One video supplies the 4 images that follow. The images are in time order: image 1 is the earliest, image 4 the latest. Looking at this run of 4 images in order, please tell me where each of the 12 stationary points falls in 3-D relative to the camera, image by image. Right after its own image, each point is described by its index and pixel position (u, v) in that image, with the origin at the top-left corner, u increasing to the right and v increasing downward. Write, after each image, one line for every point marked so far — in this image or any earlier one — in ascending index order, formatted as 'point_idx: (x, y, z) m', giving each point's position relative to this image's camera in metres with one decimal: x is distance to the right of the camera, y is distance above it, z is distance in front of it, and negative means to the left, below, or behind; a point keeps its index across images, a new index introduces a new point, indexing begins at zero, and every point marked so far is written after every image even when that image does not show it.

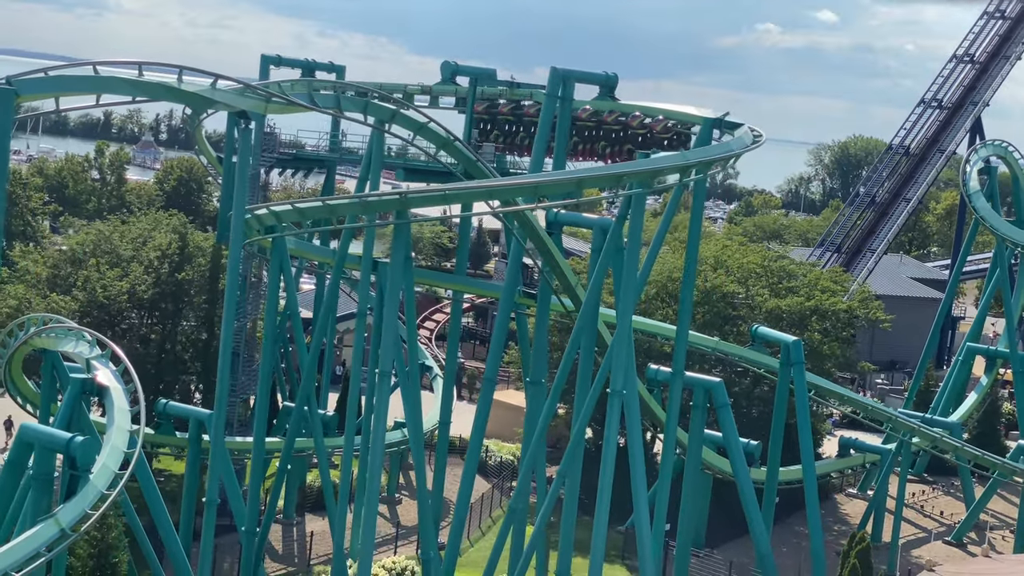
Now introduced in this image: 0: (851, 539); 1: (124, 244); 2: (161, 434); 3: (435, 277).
0: (+3.9, -2.8, +12.5) m
1: (-6.7, +0.7, +18.4) m
2: (-4.6, -2.0, +14.2) m
3: (-1.1, +0.2, +16.7) m
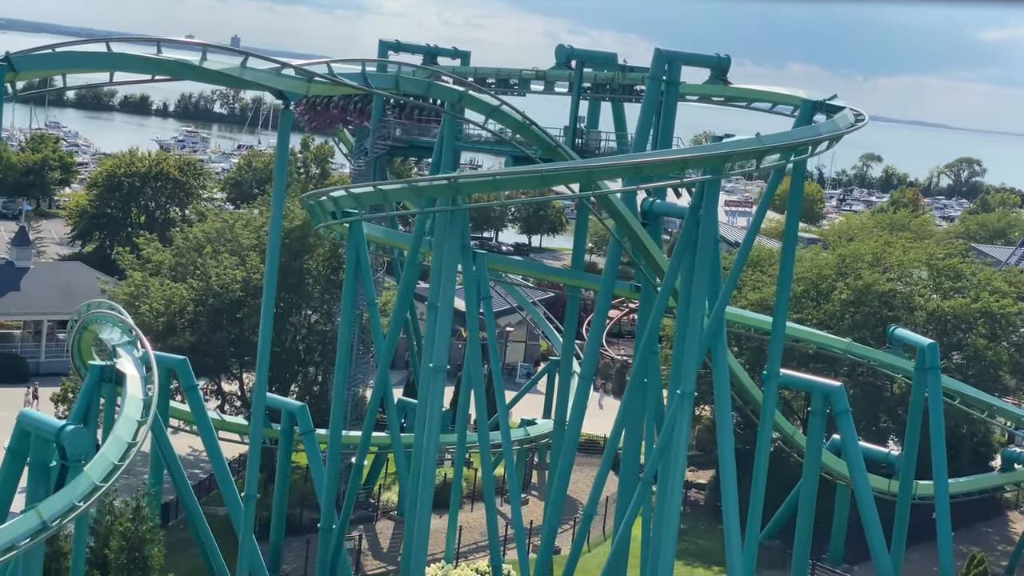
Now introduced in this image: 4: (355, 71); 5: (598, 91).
0: (+4.8, -2.8, +11.1) m
1: (-4.6, +0.9, +18.6) m
2: (-3.4, -1.8, +14.2) m
3: (+0.5, +0.3, +16.0) m
4: (-1.4, +2.0, +9.8) m
5: (+1.2, +2.8, +15.5) m
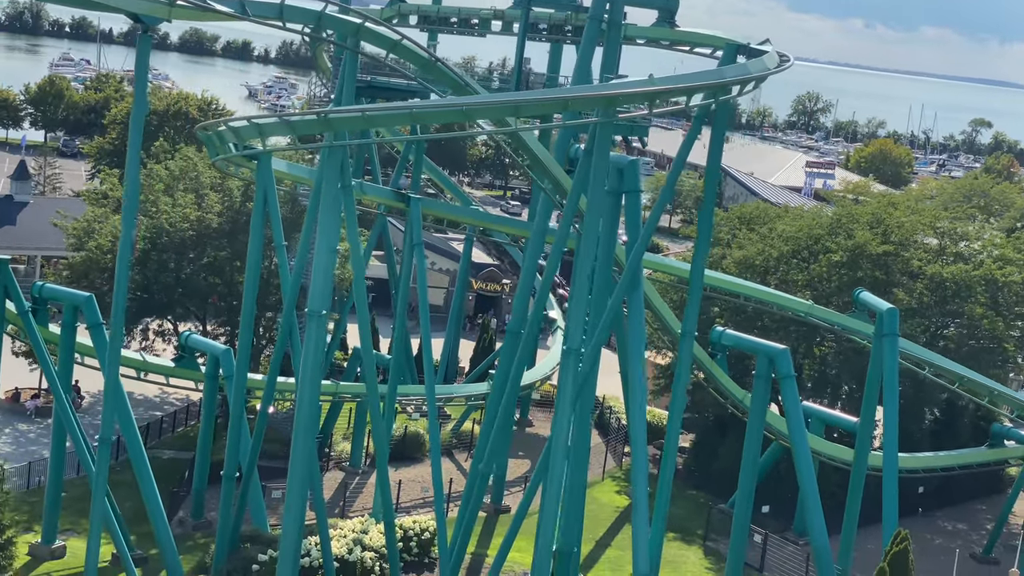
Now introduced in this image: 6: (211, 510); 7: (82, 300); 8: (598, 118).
0: (+3.8, -2.5, +10.5) m
1: (-5.2, +2.0, +18.2) m
2: (-4.2, -1.0, +13.8) m
3: (-0.2, +1.0, +15.5) m
4: (-2.3, +2.5, +9.3) m
5: (+0.6, +3.5, +14.8) m
6: (-3.8, -2.8, +13.7) m
7: (-4.4, -0.1, +11.0) m
8: (+0.7, +1.3, +8.3) m
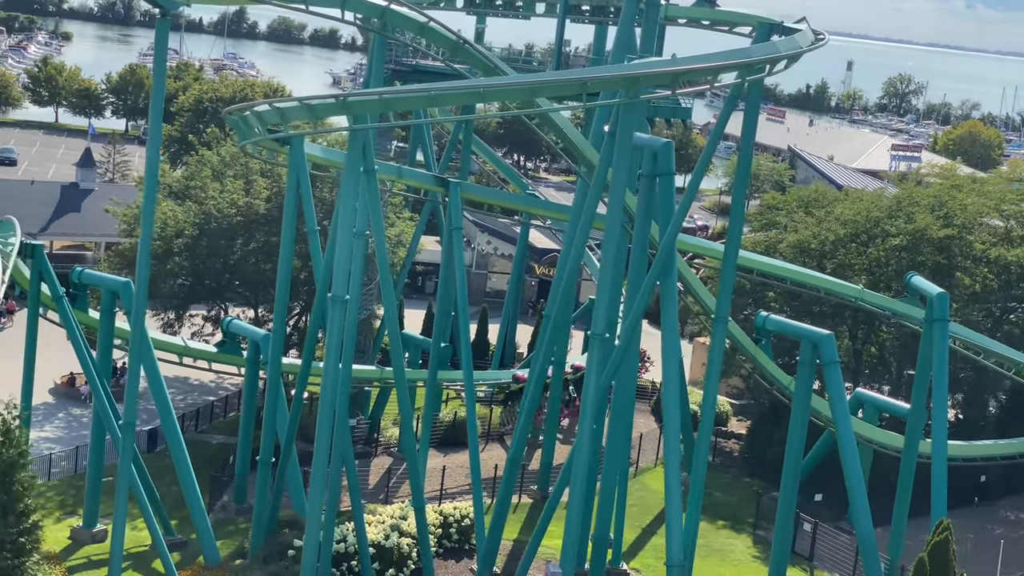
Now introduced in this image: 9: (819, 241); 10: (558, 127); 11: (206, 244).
0: (+4.1, -2.3, +10.2) m
1: (-4.4, +2.2, +18.3) m
2: (-3.7, -0.8, +13.9) m
3: (+0.4, +1.2, +15.3) m
4: (-2.1, +2.6, +9.2) m
5: (+1.1, +3.7, +14.5) m
6: (-3.3, -2.7, +13.8) m
7: (-4.1, 0.0, +11.1) m
8: (+0.9, +1.4, +8.0) m
9: (+5.7, +0.9, +19.9) m
10: (+0.5, +1.7, +11.3) m
11: (-4.8, +0.7, +17.2) m
